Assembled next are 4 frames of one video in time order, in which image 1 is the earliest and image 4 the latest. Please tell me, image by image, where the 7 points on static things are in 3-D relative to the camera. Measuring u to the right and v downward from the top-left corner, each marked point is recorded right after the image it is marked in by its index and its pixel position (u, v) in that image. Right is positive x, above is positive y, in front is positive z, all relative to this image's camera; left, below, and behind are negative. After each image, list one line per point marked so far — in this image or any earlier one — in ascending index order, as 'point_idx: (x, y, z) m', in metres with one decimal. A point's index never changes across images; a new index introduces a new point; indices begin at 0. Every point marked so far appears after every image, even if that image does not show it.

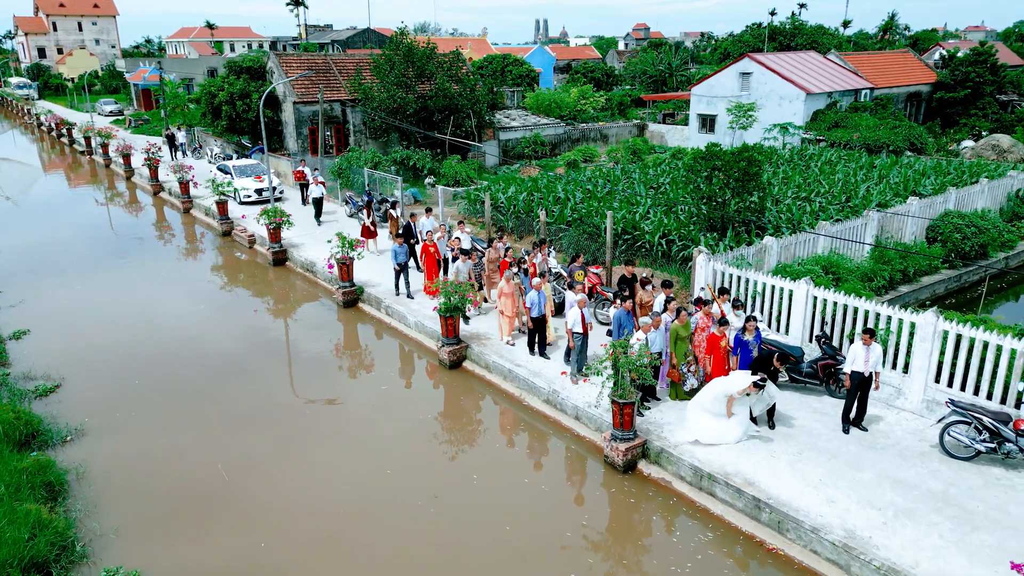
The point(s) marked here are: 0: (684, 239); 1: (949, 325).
0: (+3.2, +0.9, +12.7) m
1: (+4.8, -0.4, +7.4) m
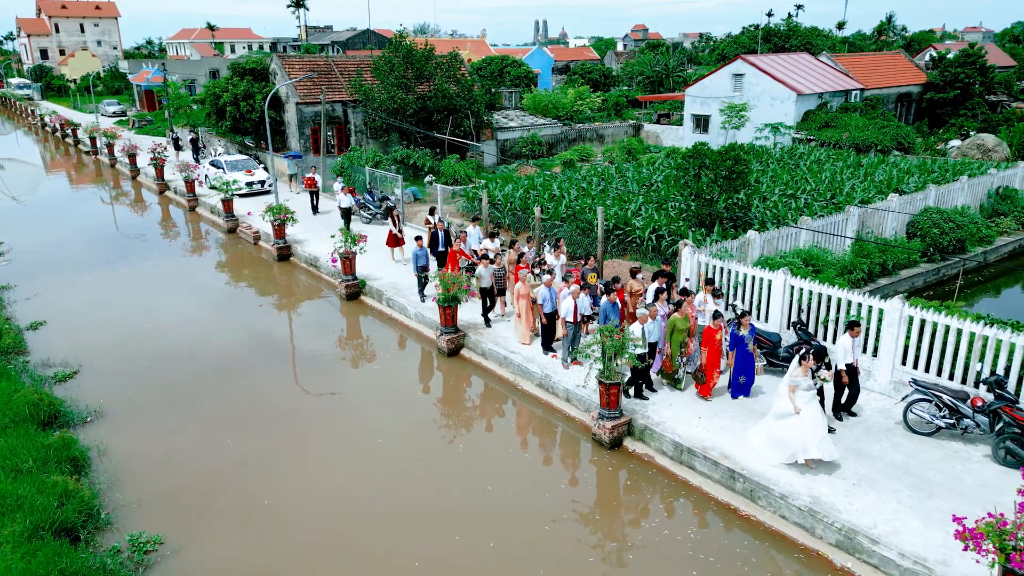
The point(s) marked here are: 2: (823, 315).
0: (+3.1, +1.1, +13.2) m
1: (+4.7, -0.3, +8.0) m
2: (+4.1, -0.4, +9.0) m
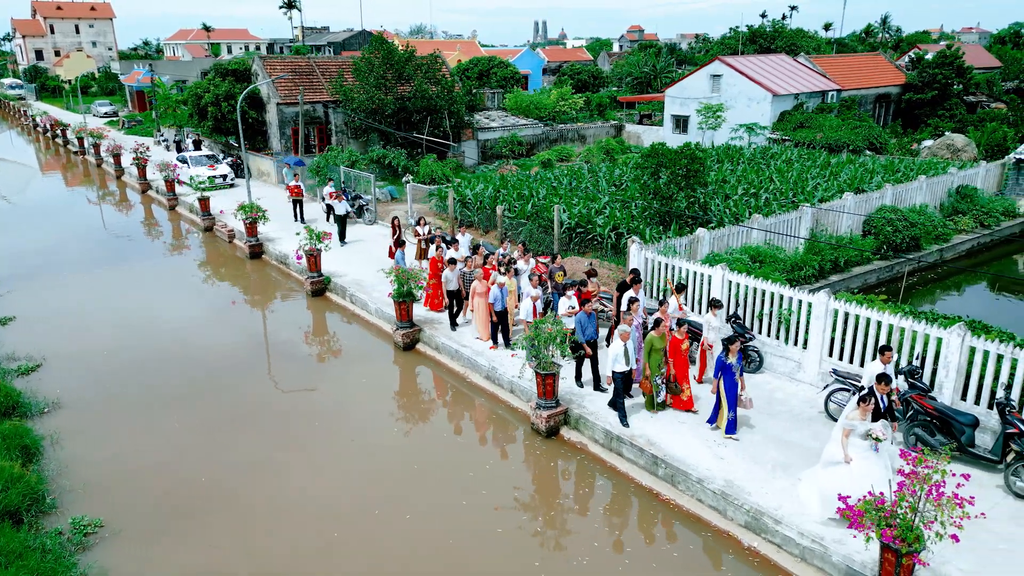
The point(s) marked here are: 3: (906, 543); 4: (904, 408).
0: (+2.4, +1.1, +13.5) m
1: (+4.0, -0.2, +8.2) m
2: (+3.4, -0.3, +9.3) m
3: (+2.9, -1.9, +5.1) m
4: (+4.3, -1.3, +7.4) m
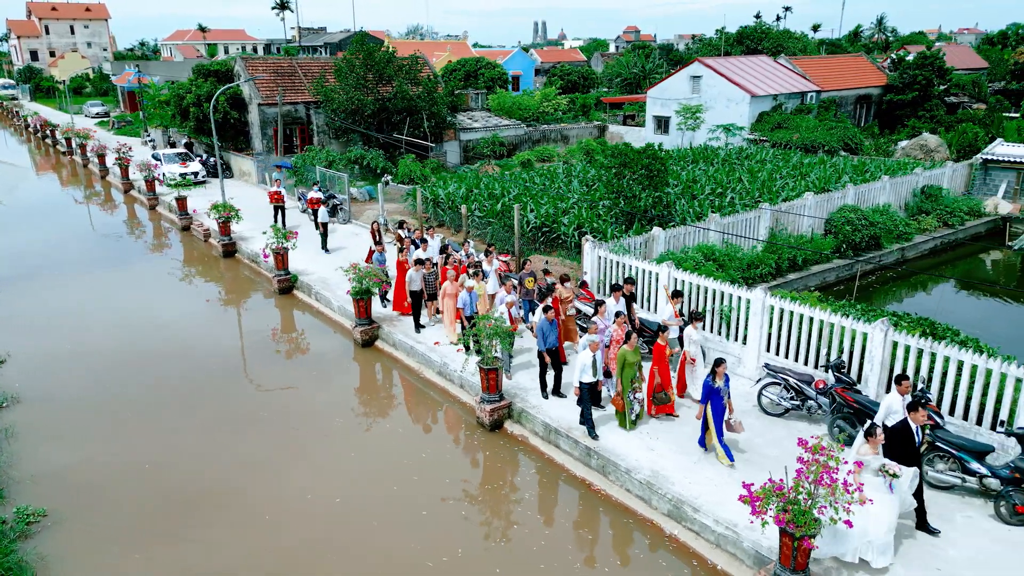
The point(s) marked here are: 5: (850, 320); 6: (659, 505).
0: (+1.7, +1.2, +13.7) m
1: (+3.3, -0.1, +8.4) m
2: (+2.7, -0.3, +9.5) m
3: (+2.2, -1.9, +5.3) m
4: (+3.6, -1.3, +7.6) m
5: (+3.8, -0.4, +7.7) m
6: (+1.5, -2.2, +6.8) m
